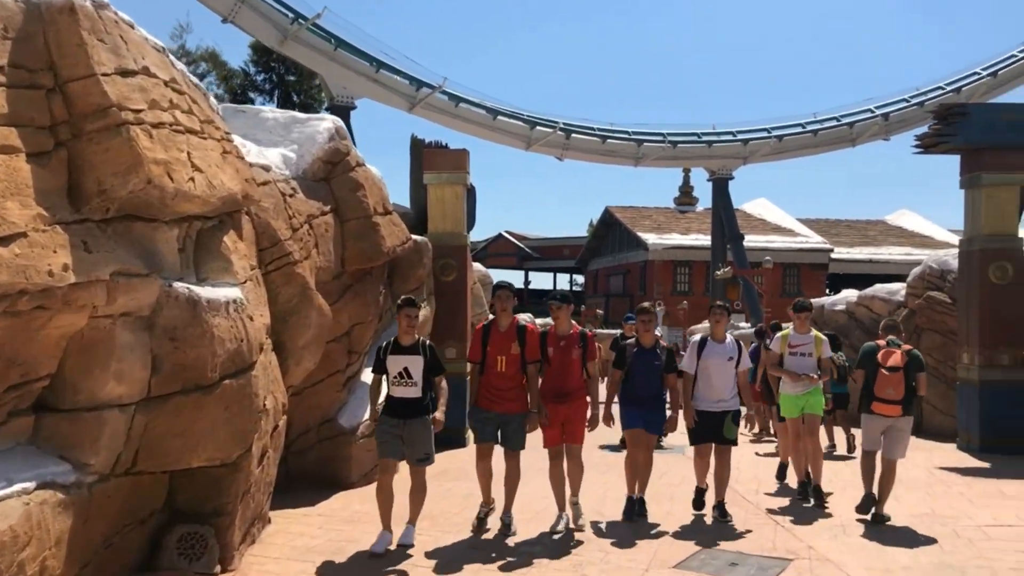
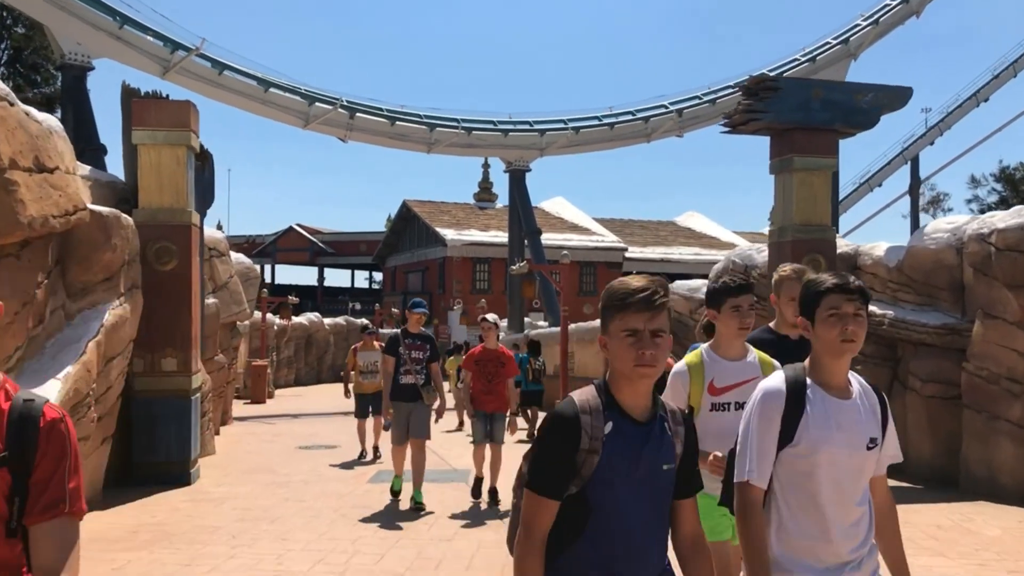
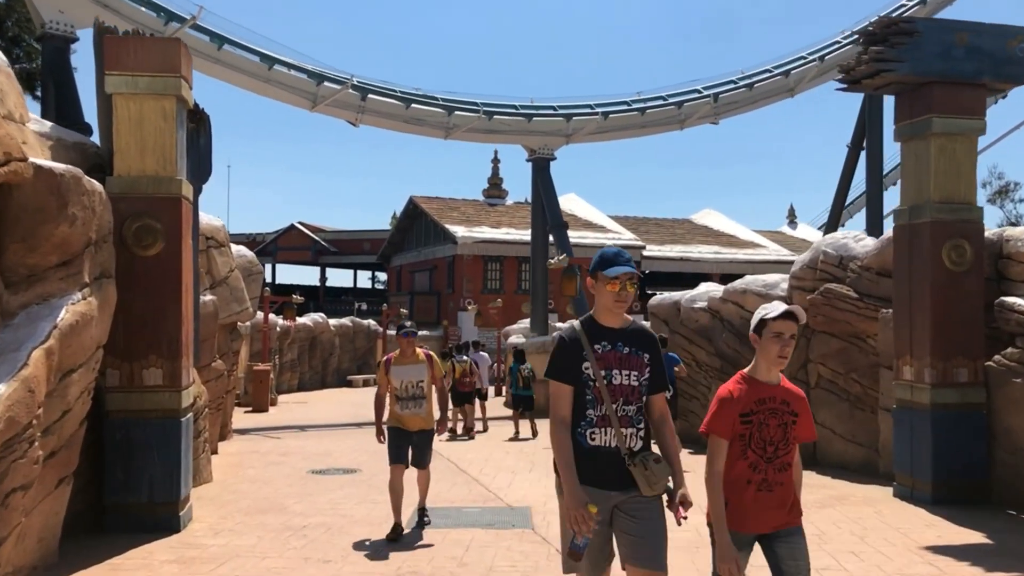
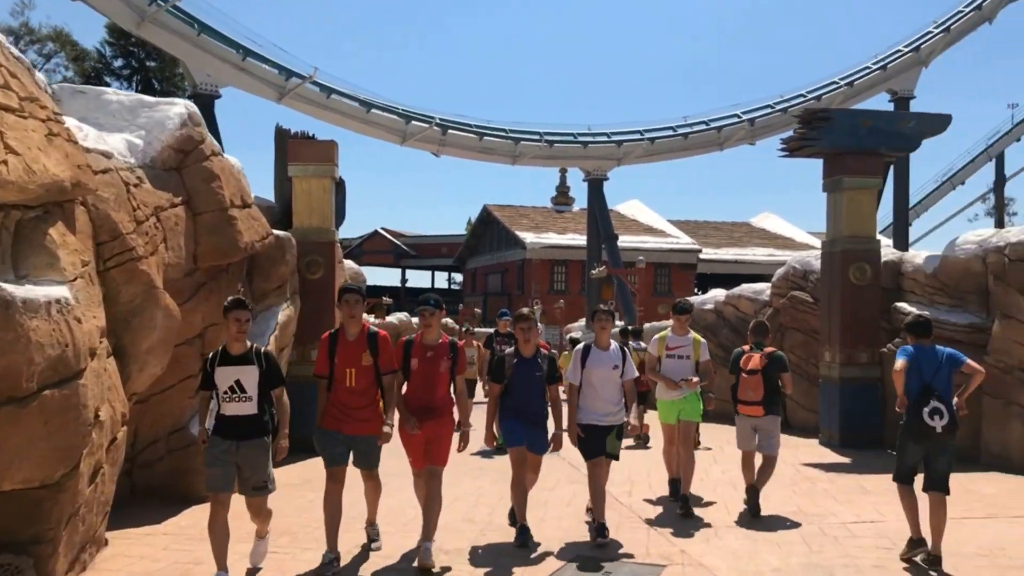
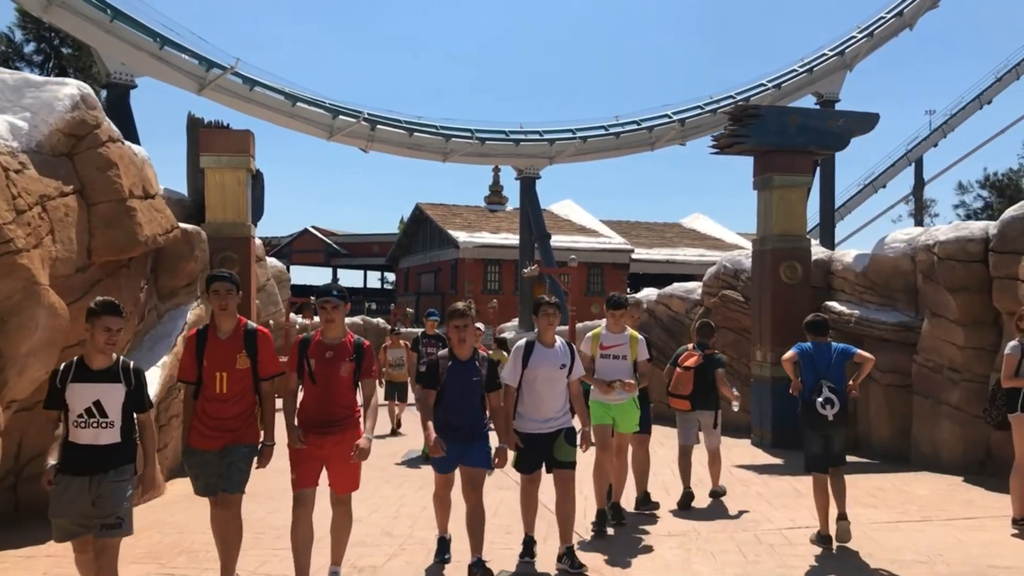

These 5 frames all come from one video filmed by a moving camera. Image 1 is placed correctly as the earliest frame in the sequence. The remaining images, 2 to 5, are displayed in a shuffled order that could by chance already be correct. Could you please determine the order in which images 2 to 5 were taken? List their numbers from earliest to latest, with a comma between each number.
4, 5, 2, 3
